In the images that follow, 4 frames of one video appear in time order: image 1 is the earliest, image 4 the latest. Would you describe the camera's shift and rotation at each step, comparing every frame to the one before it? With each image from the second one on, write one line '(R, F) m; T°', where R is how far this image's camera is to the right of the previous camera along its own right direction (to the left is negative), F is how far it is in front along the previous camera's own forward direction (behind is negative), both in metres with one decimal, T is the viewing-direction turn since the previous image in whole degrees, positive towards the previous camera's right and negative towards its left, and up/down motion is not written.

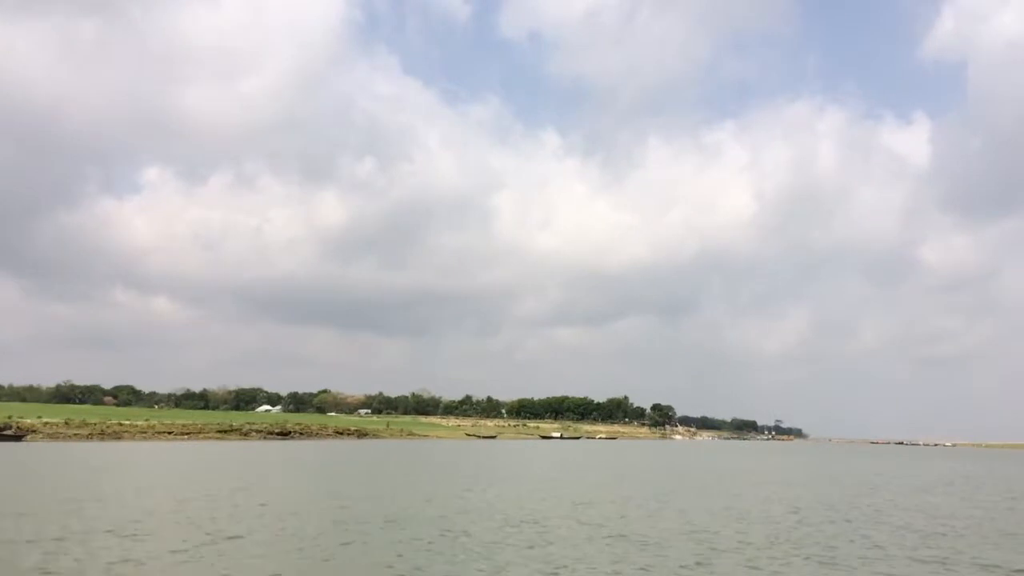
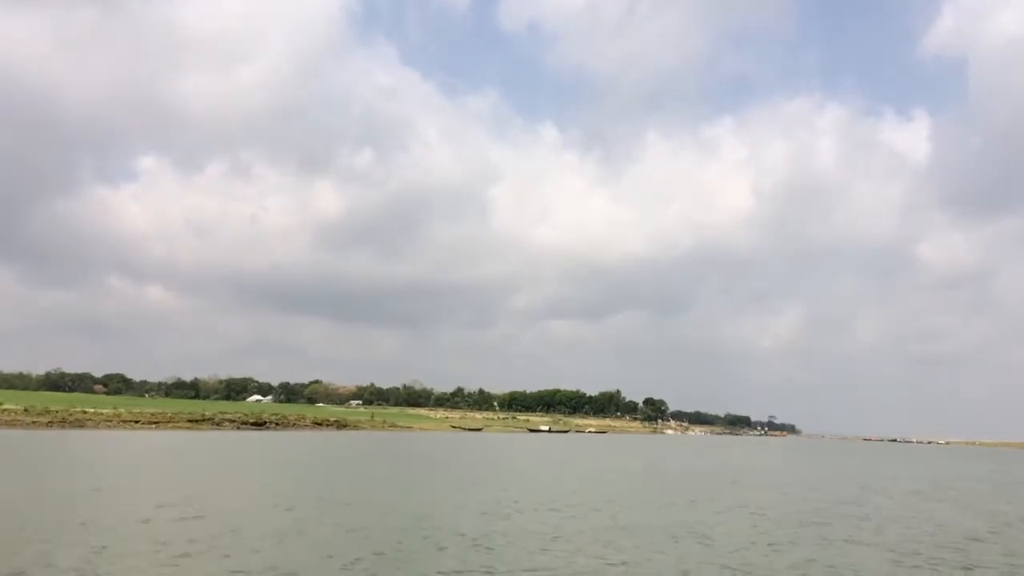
(-2.5, +0.6) m; +9°
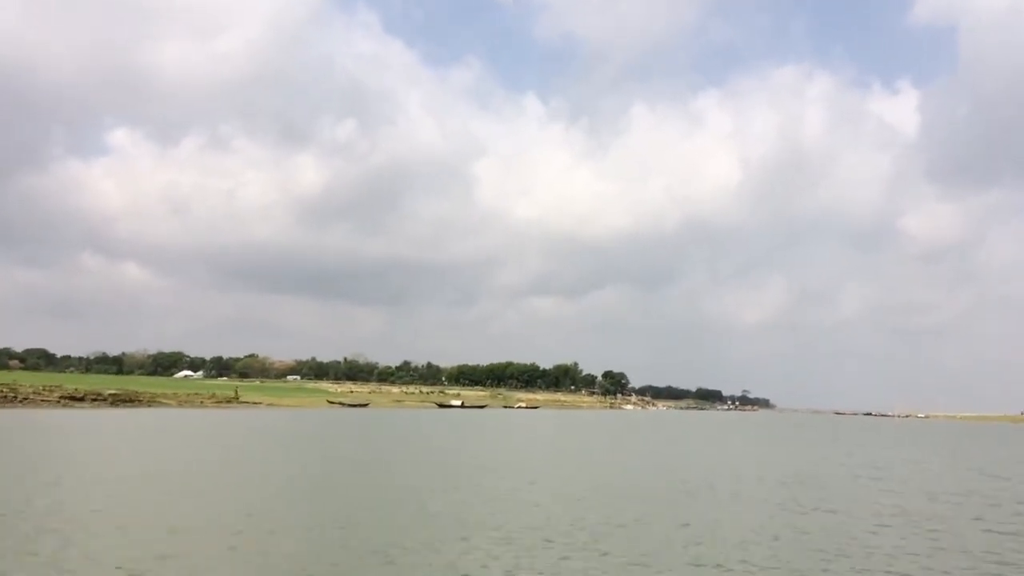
(+5.4, +9.1) m; +1°
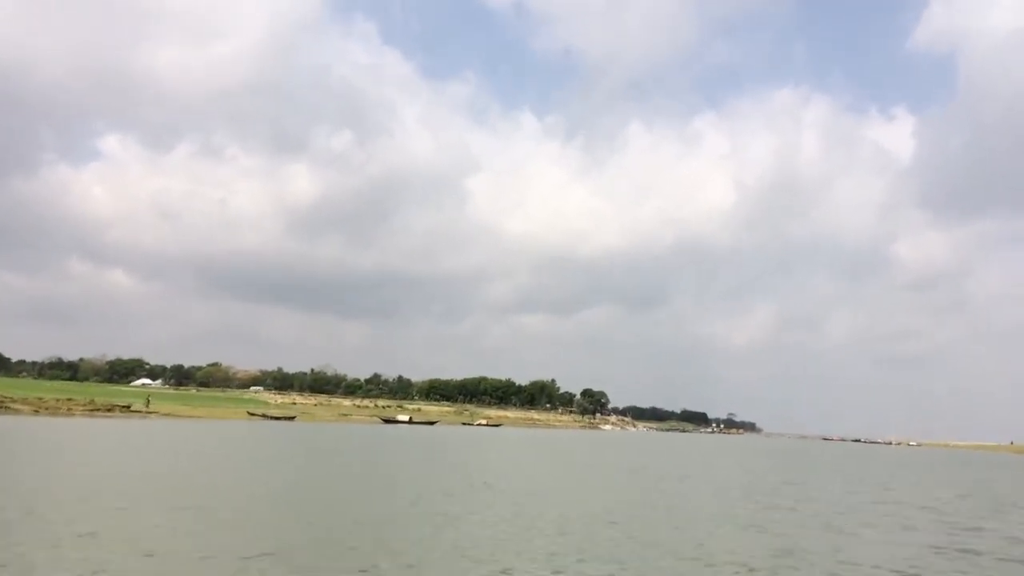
(+2.2, +4.5) m; 0°
